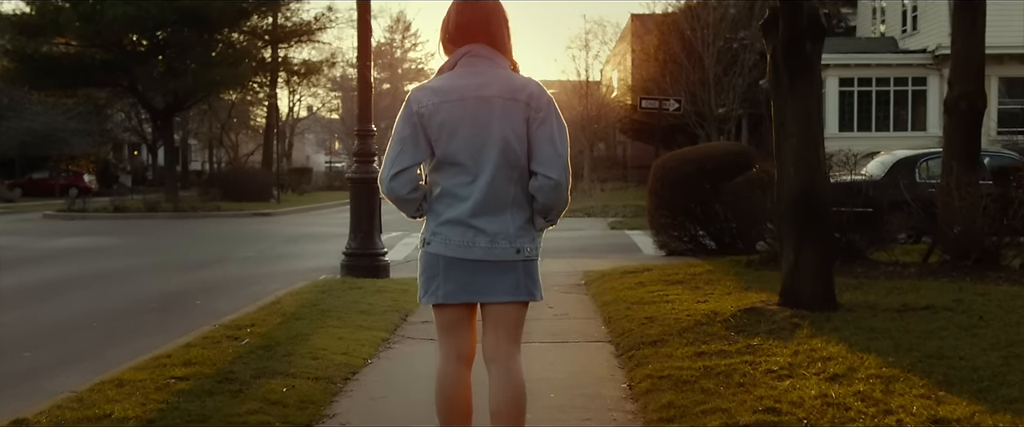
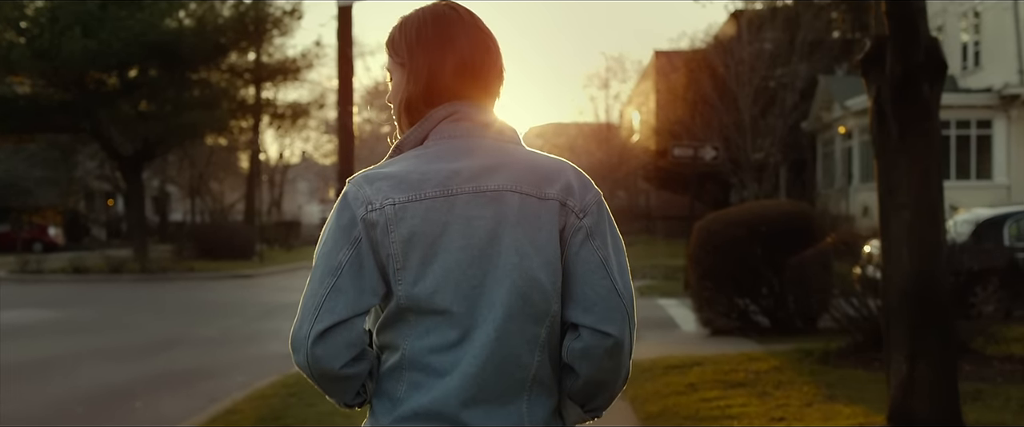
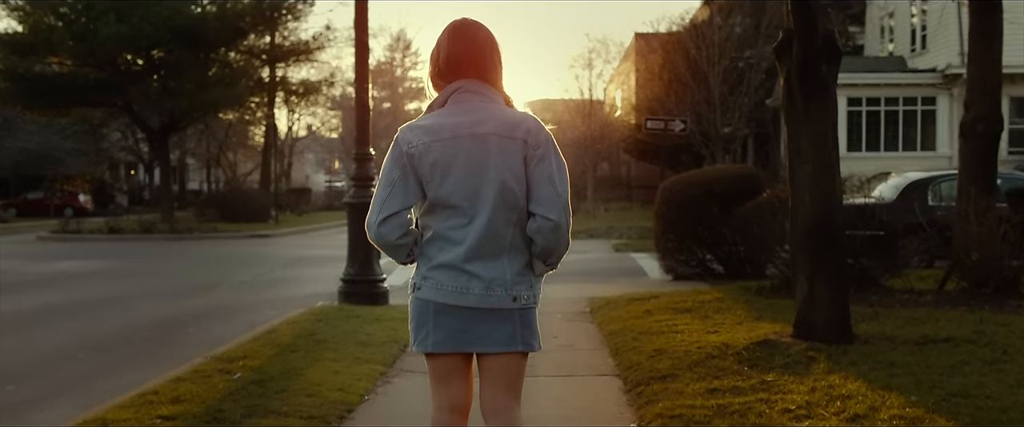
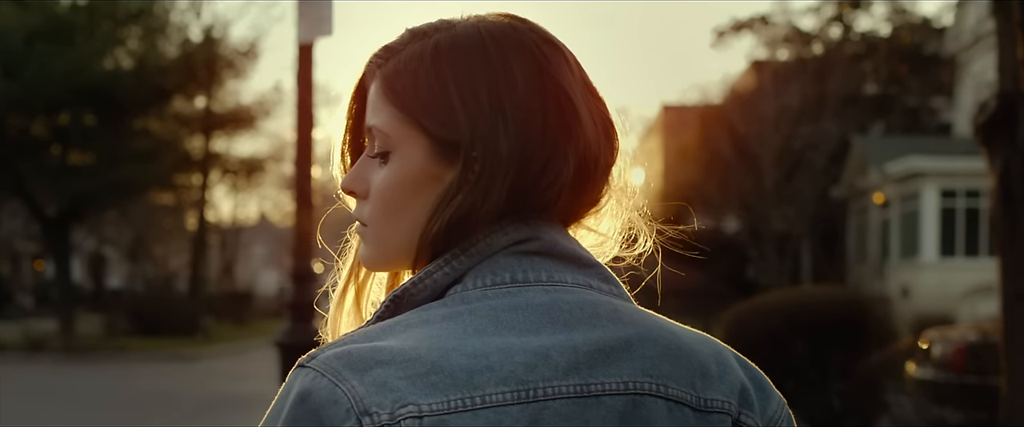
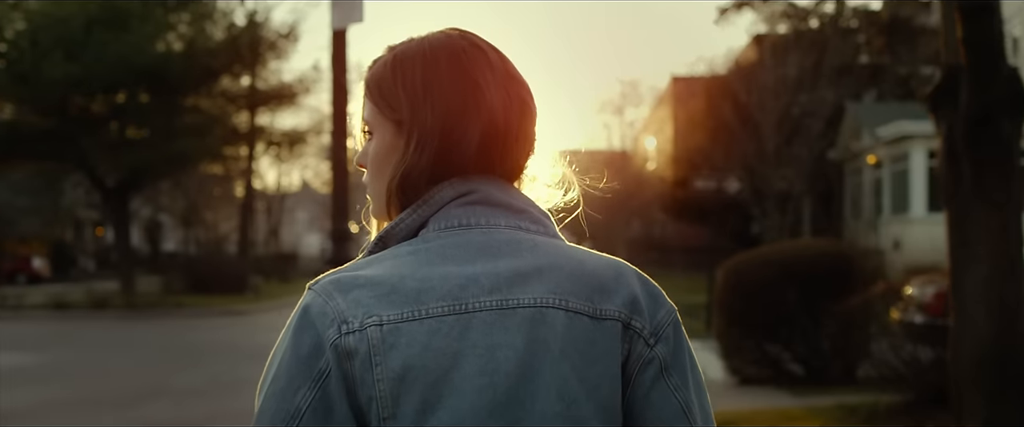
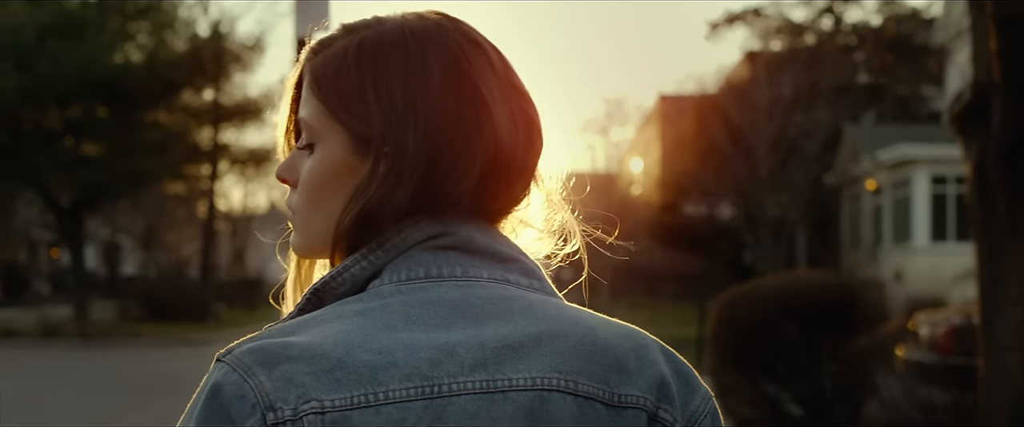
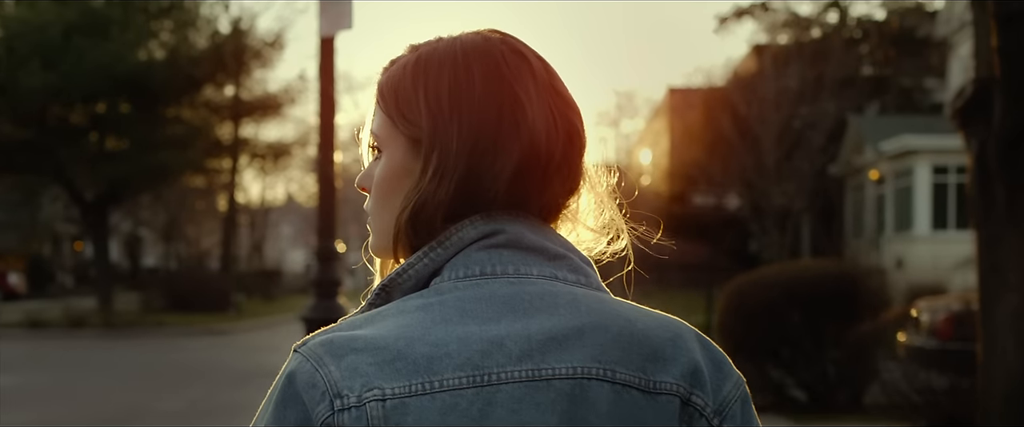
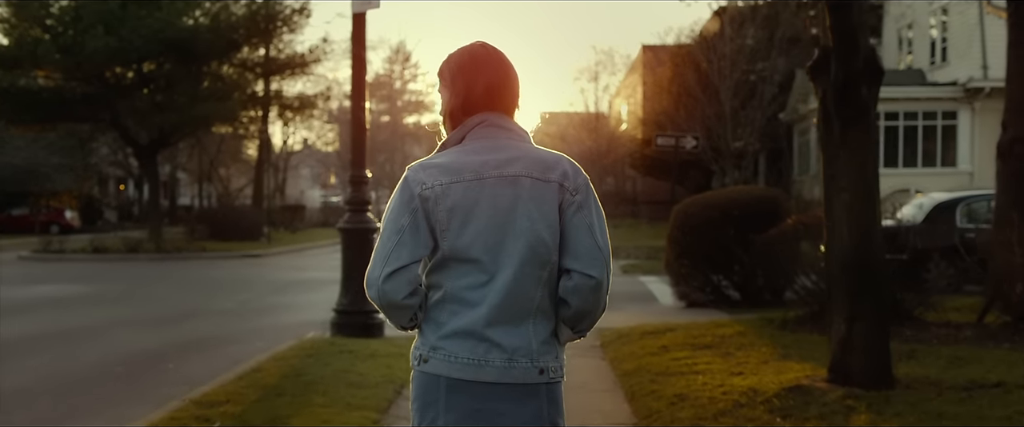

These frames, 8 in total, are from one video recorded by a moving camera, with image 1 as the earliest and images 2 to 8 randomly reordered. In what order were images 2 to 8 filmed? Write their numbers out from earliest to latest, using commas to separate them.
3, 8, 2, 5, 7, 6, 4
